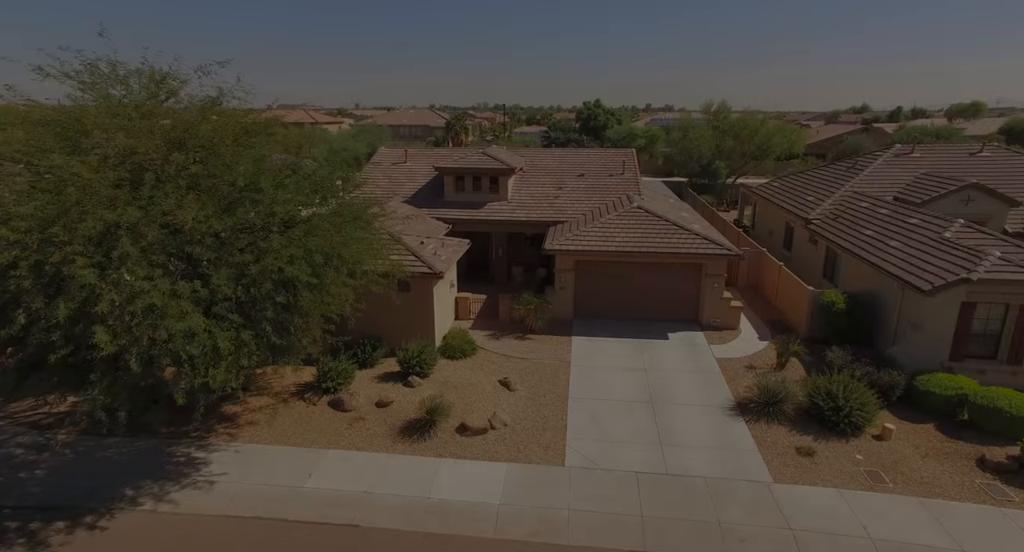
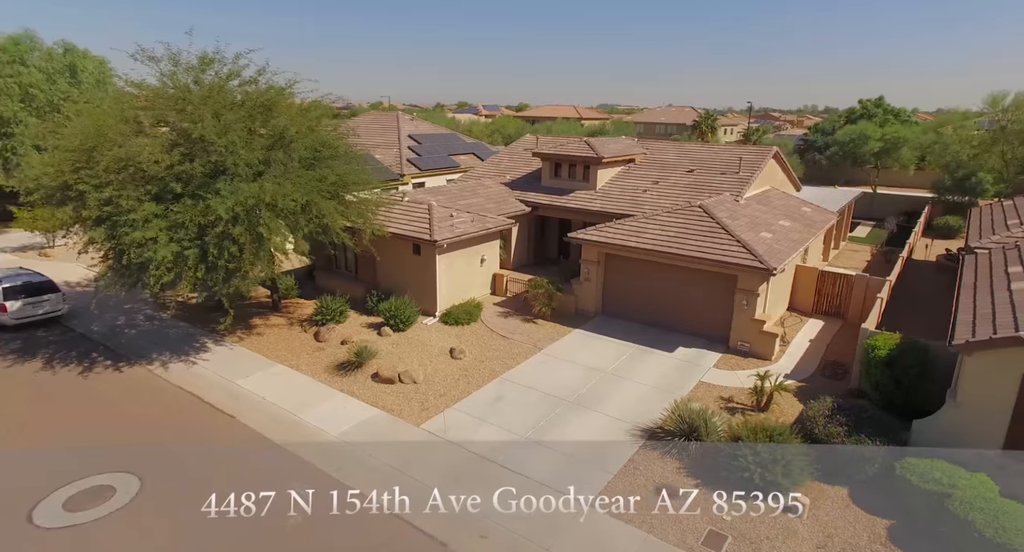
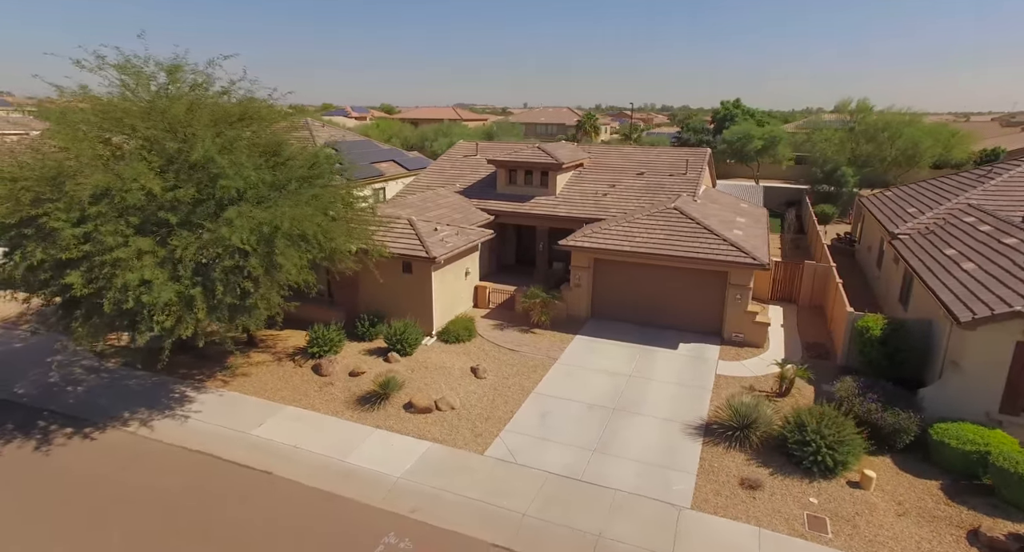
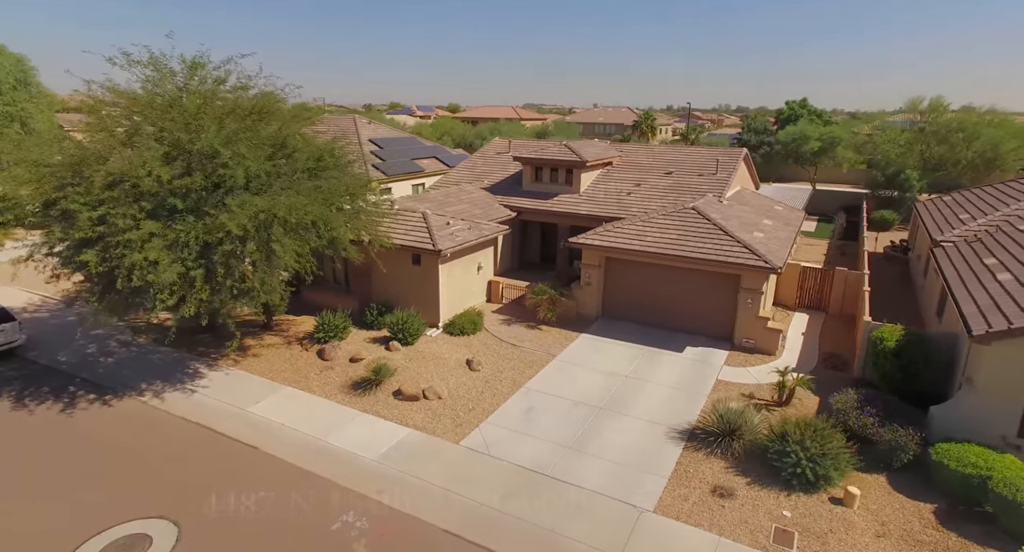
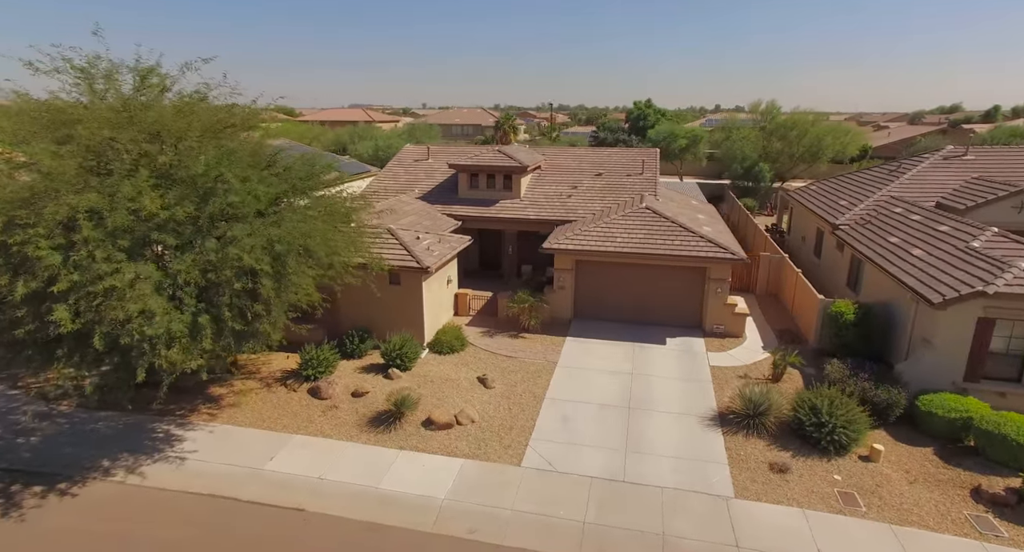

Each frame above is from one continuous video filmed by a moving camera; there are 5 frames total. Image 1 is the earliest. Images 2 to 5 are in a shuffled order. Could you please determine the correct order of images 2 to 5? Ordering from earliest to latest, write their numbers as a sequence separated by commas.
5, 3, 4, 2
